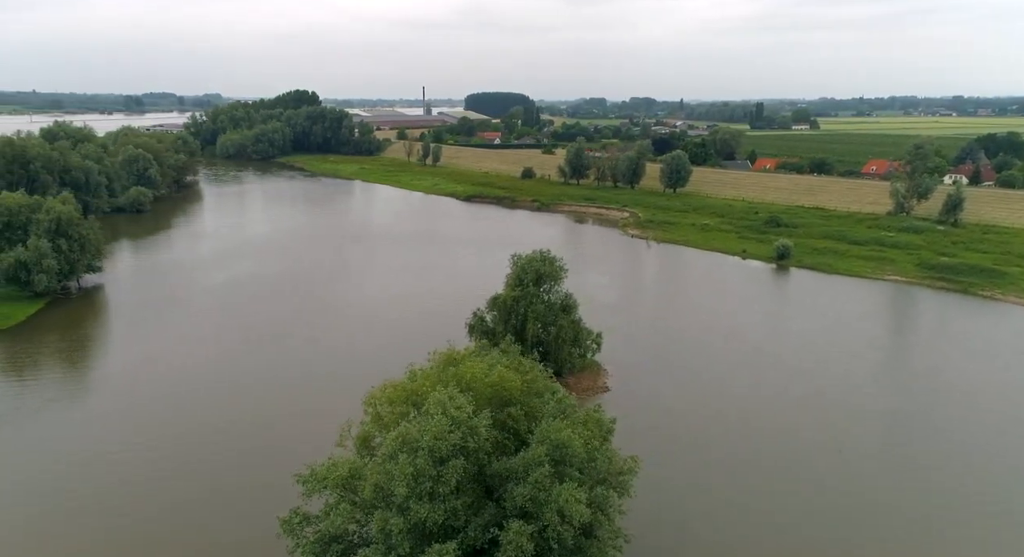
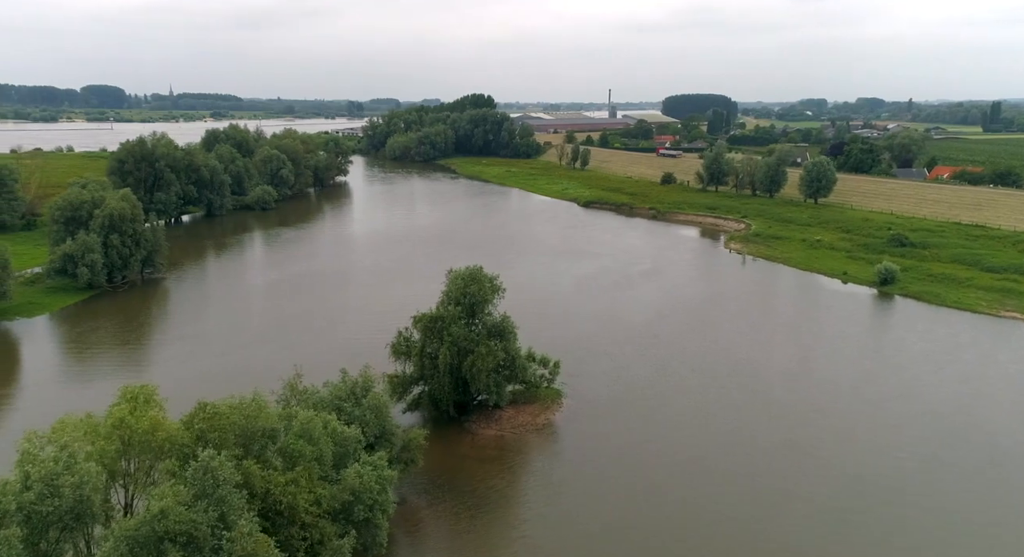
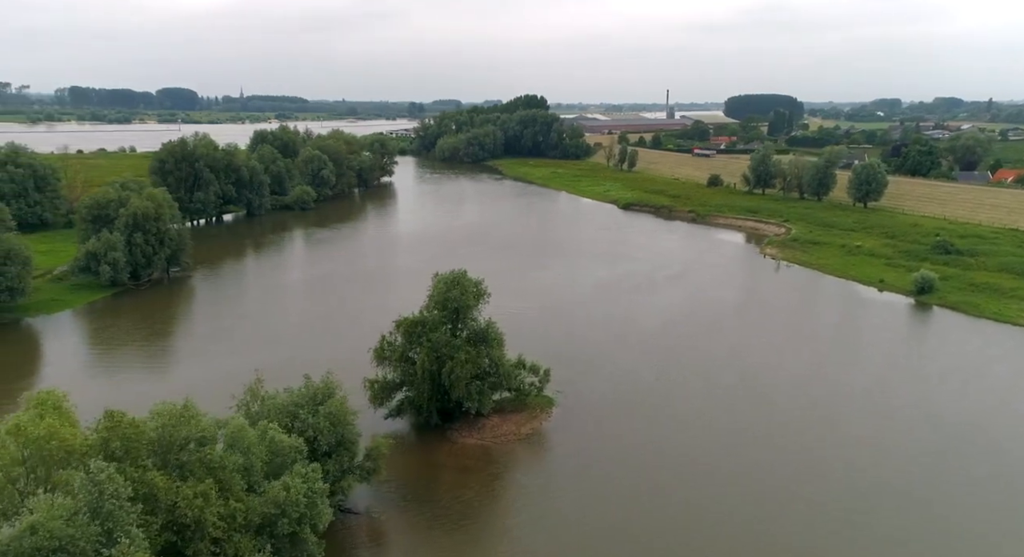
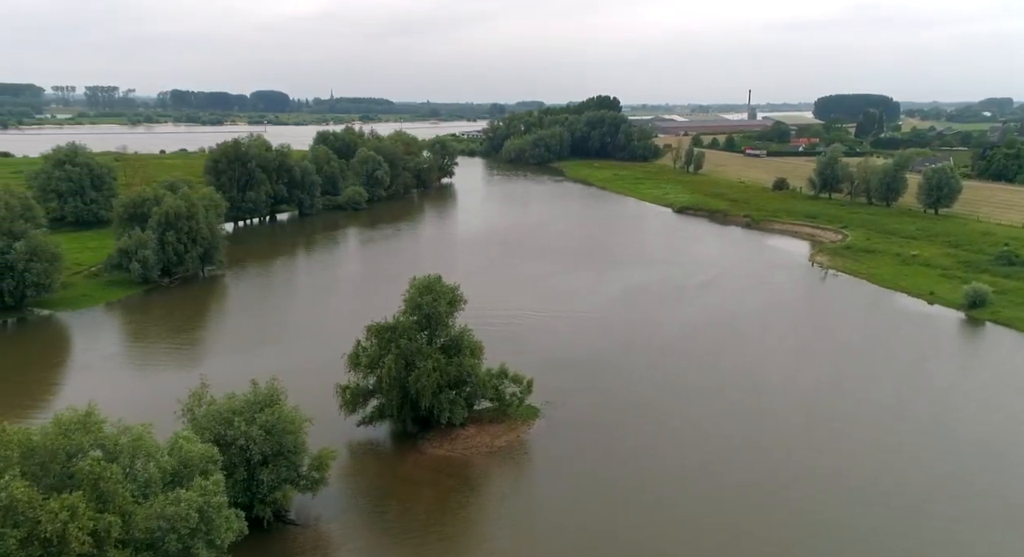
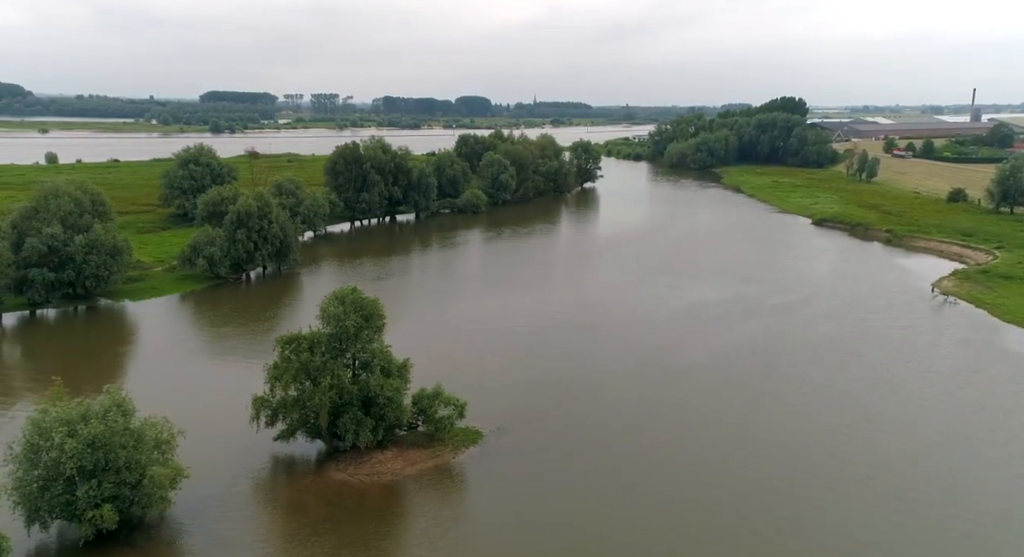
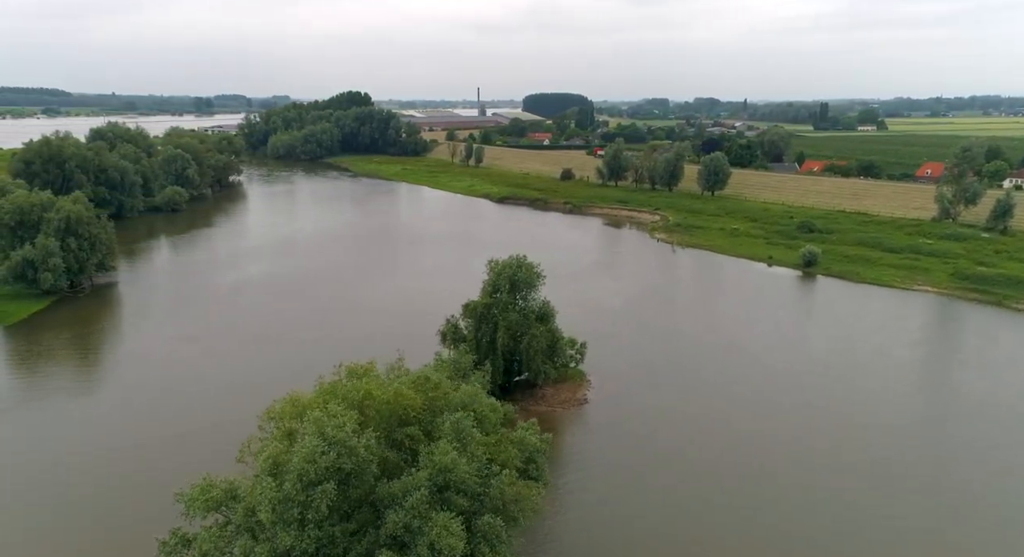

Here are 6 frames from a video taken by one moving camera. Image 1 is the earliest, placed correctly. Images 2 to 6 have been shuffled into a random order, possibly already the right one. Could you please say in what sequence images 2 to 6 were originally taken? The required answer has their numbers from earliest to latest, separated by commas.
6, 2, 3, 4, 5
